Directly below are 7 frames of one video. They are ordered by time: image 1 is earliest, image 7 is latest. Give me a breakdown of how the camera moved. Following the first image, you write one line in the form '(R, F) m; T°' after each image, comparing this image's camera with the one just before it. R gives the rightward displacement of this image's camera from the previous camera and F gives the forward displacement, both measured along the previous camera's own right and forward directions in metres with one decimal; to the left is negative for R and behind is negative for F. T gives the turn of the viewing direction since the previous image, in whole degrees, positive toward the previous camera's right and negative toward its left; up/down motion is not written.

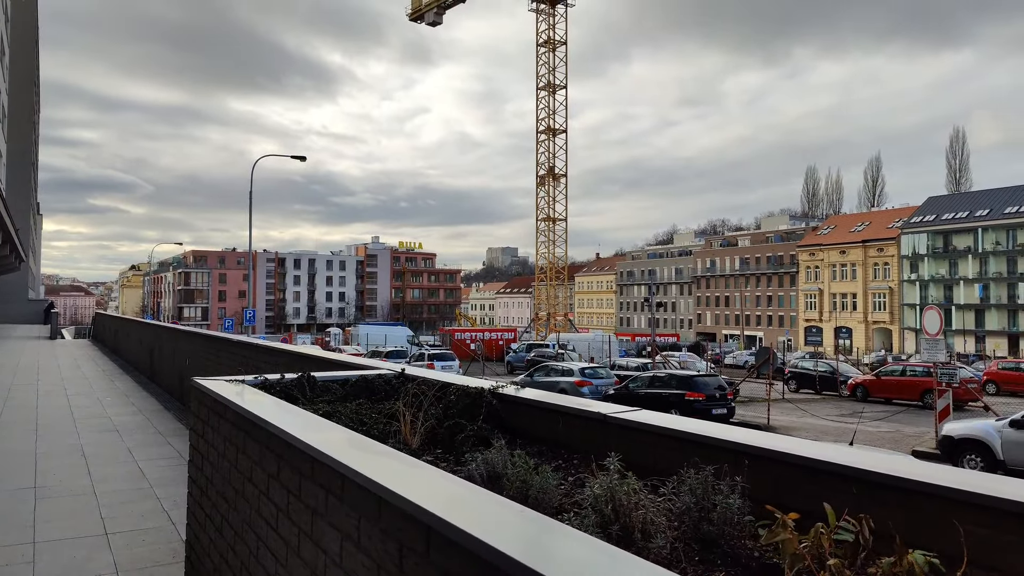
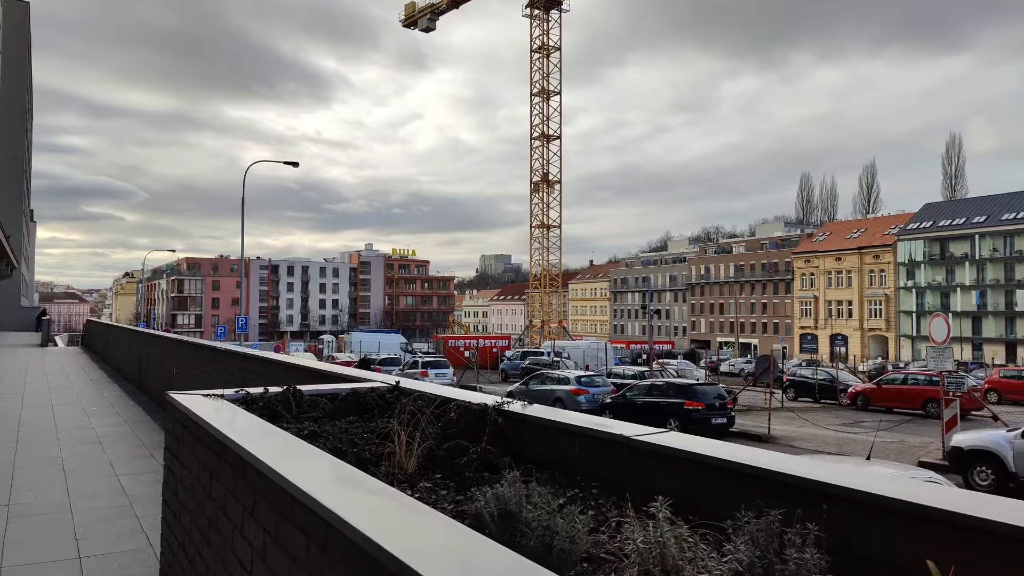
(-0.1, +0.3) m; +1°
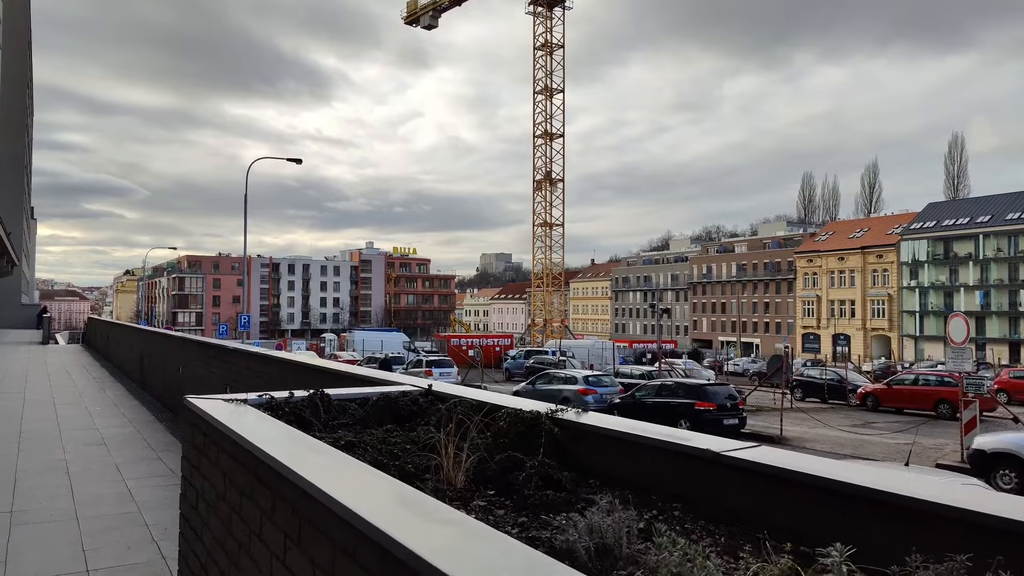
(-0.2, +0.3) m; 0°
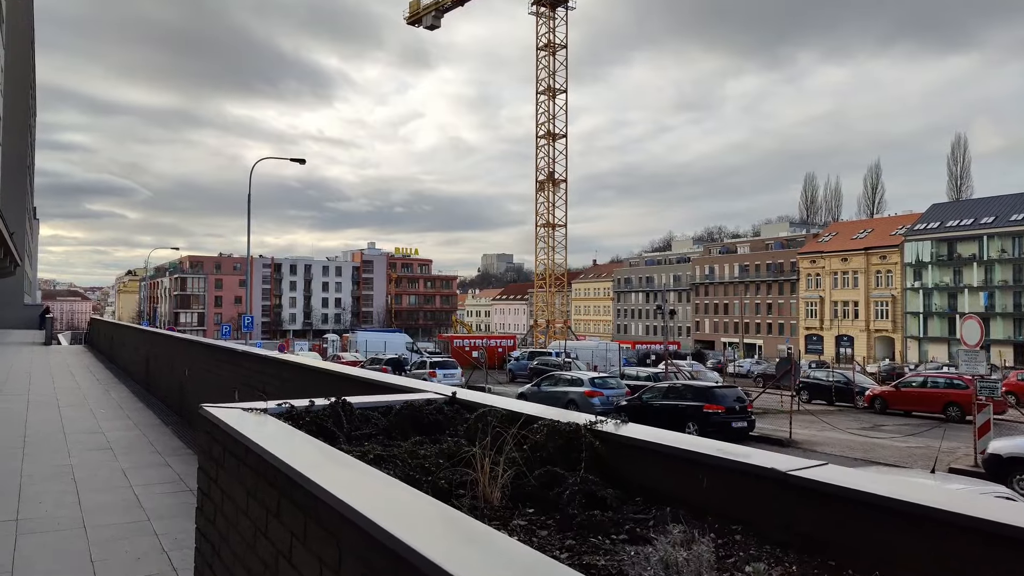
(-0.1, +0.1) m; 0°
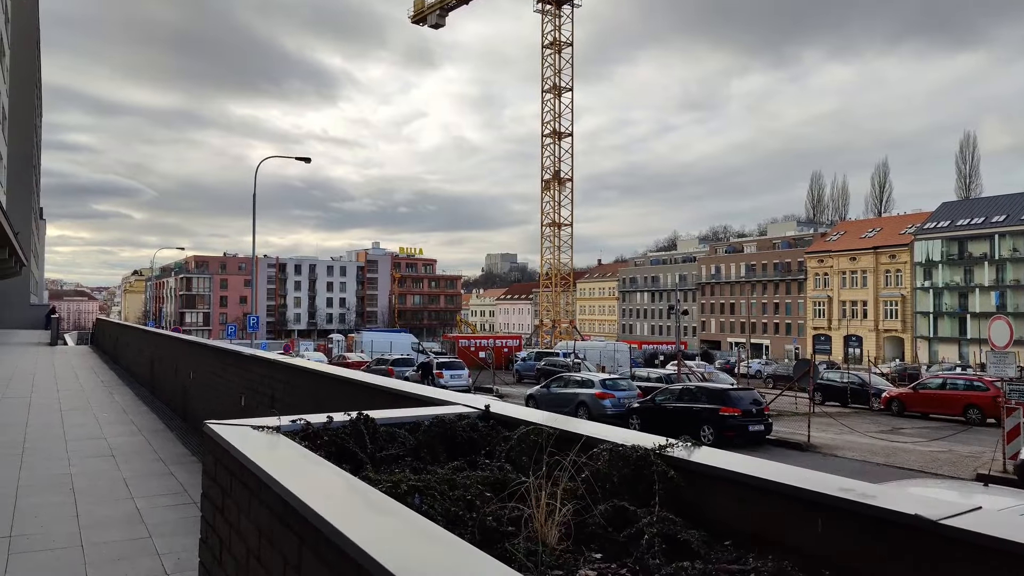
(-0.2, +0.4) m; 0°
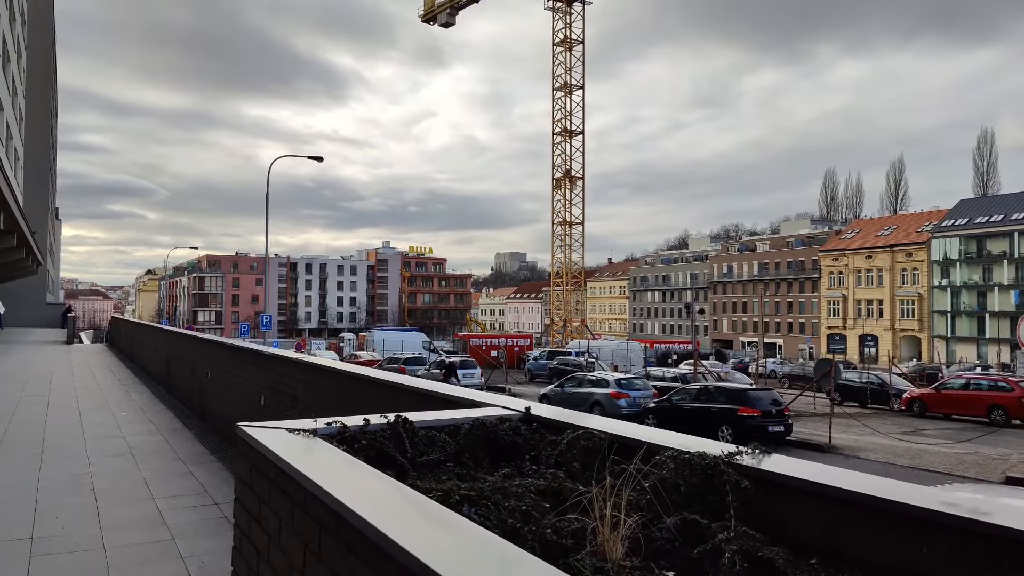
(-0.1, +0.2) m; -1°
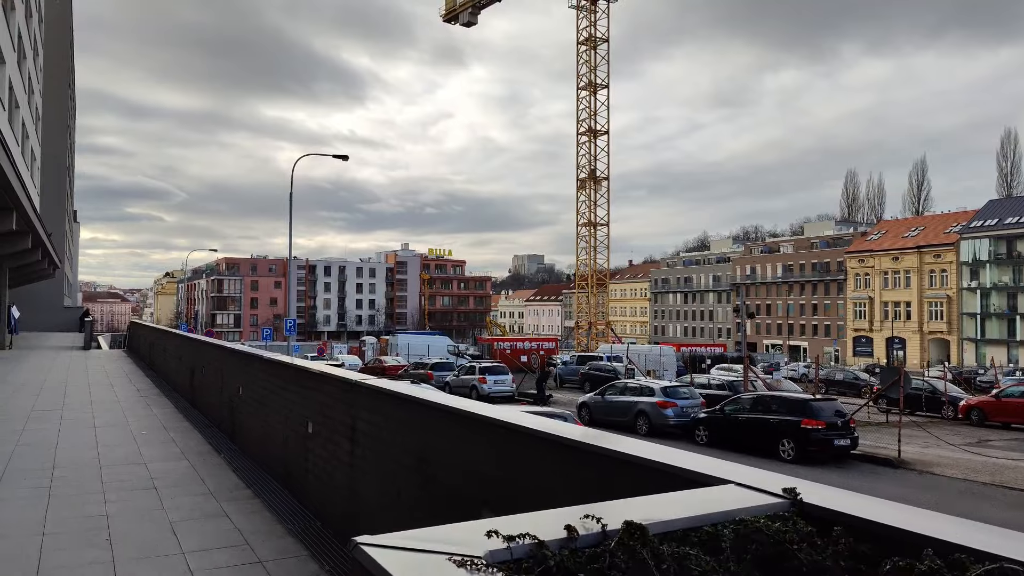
(-0.7, +1.1) m; -1°
